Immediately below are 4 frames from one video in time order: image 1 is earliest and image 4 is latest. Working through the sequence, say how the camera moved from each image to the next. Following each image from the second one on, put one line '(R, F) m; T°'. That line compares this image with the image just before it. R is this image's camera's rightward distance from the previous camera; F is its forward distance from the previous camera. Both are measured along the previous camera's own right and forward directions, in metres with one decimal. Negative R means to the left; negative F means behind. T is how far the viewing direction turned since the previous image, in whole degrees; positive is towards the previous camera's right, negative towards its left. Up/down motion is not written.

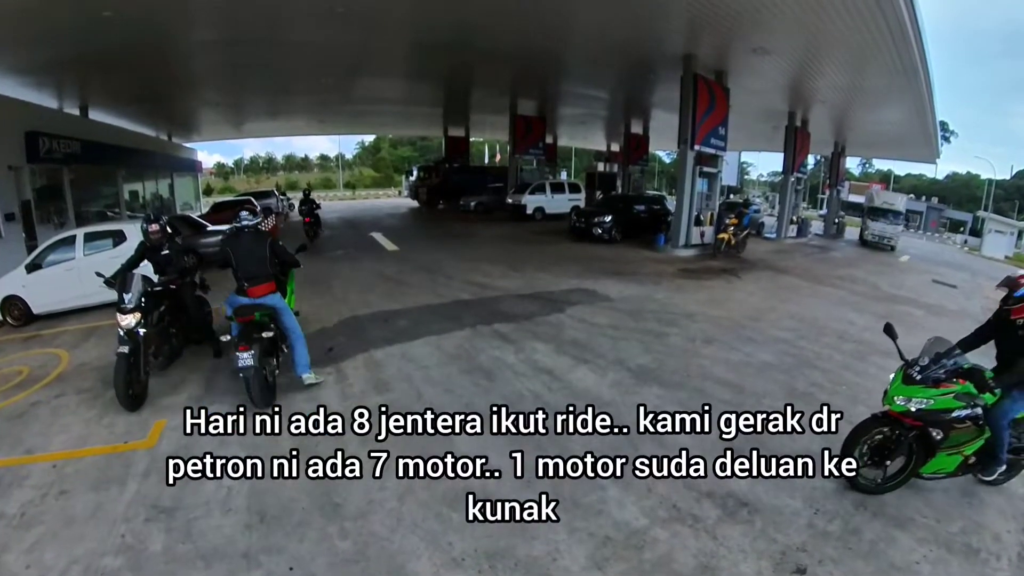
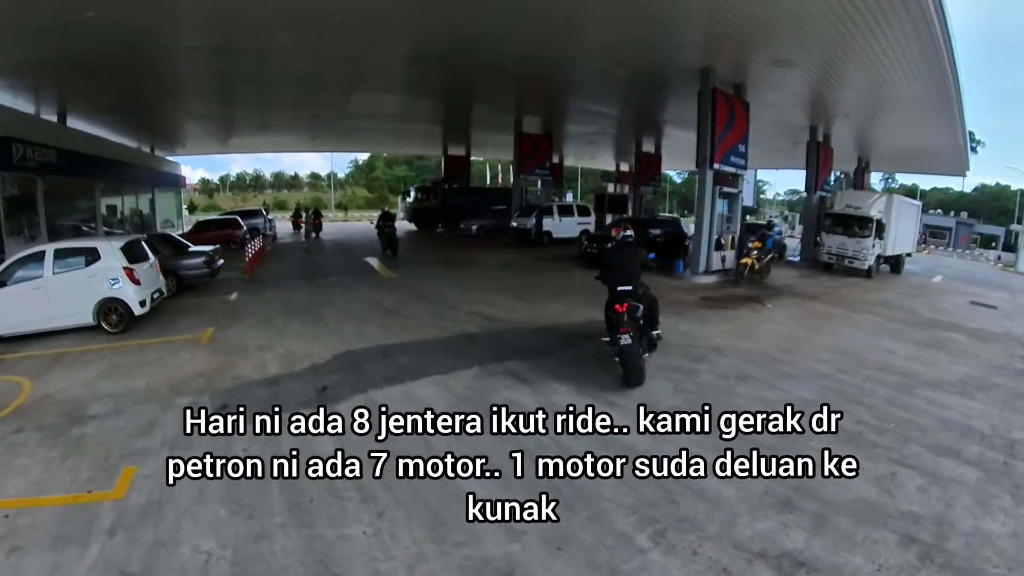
(-0.3, +0.7) m; +1°
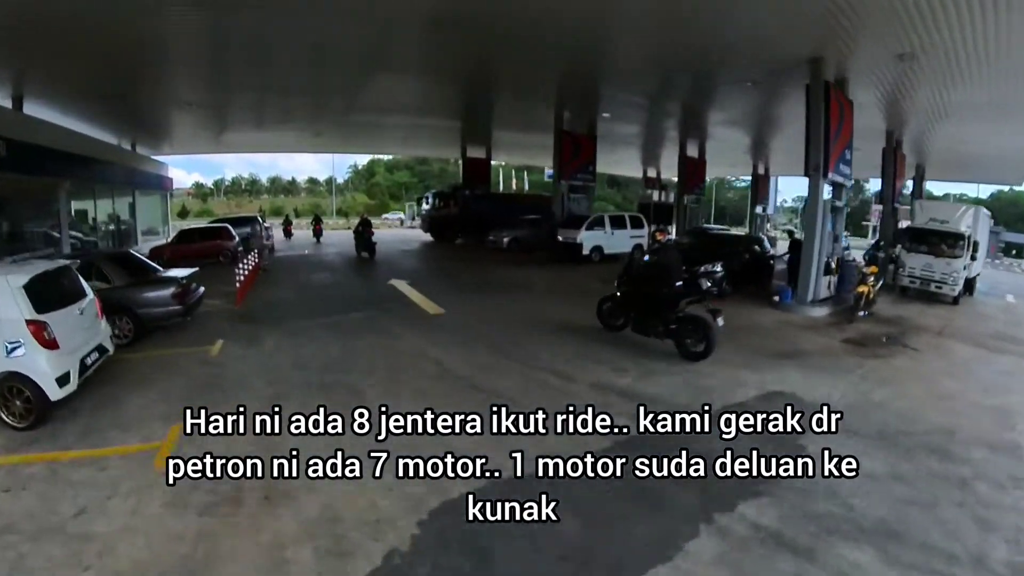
(-0.9, +2.0) m; +1°
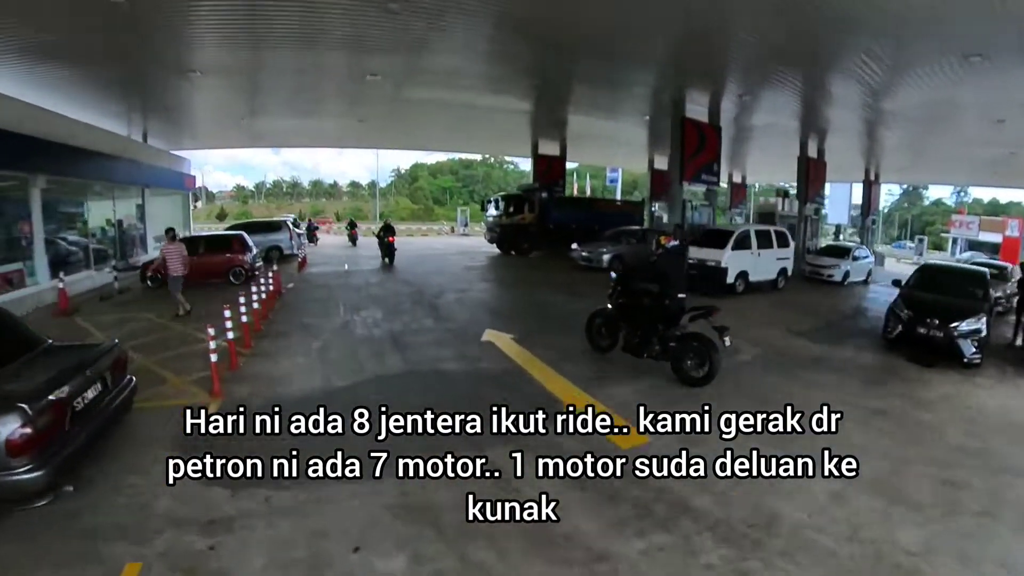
(-1.0, +2.6) m; -3°
